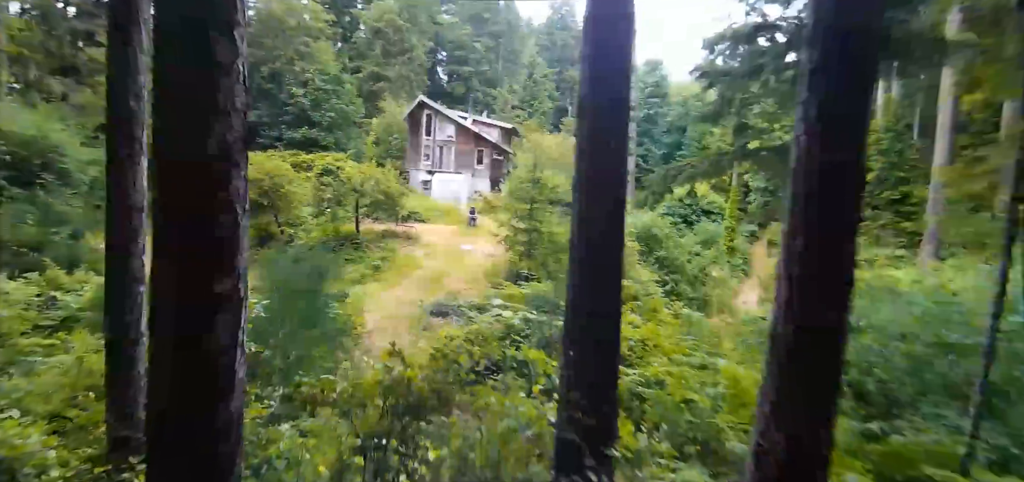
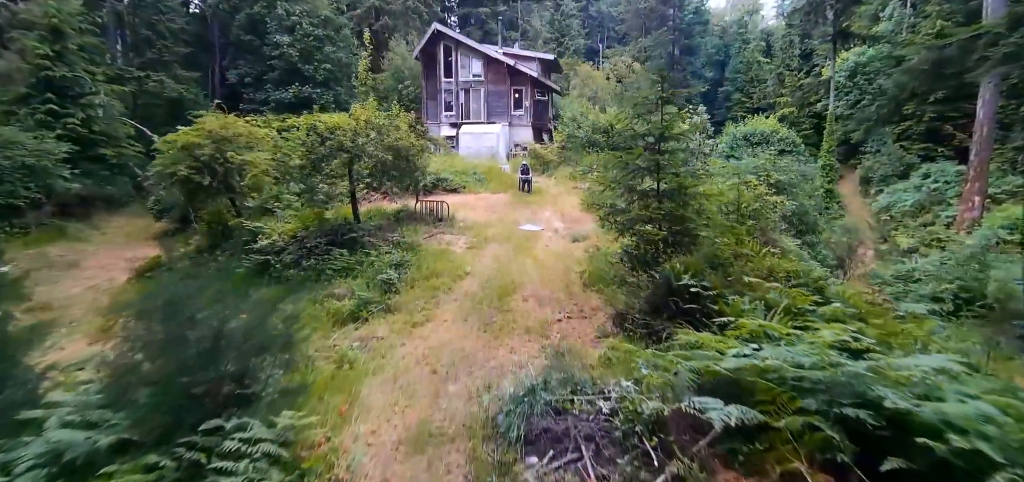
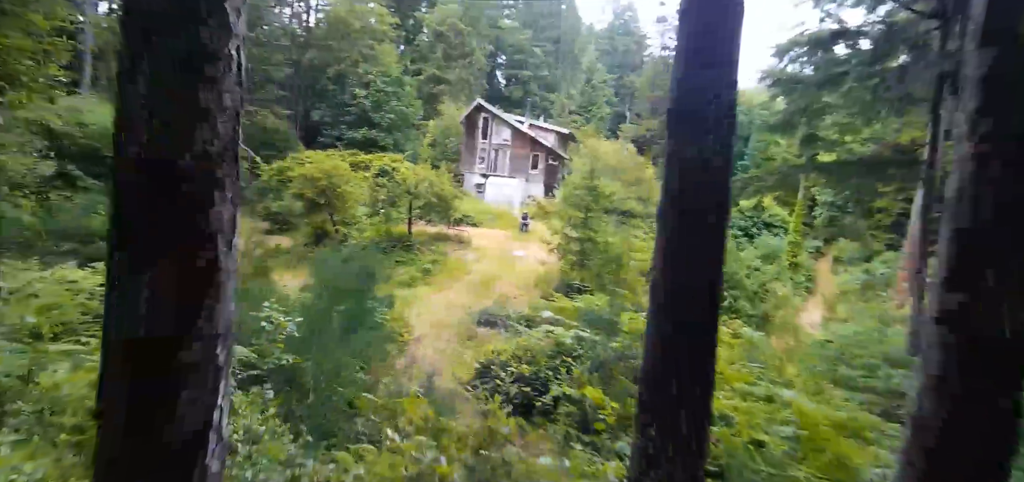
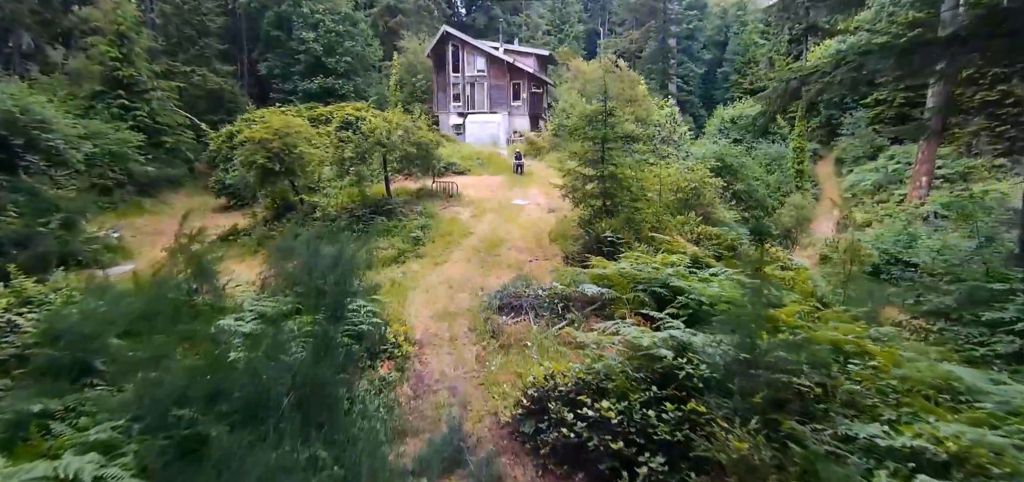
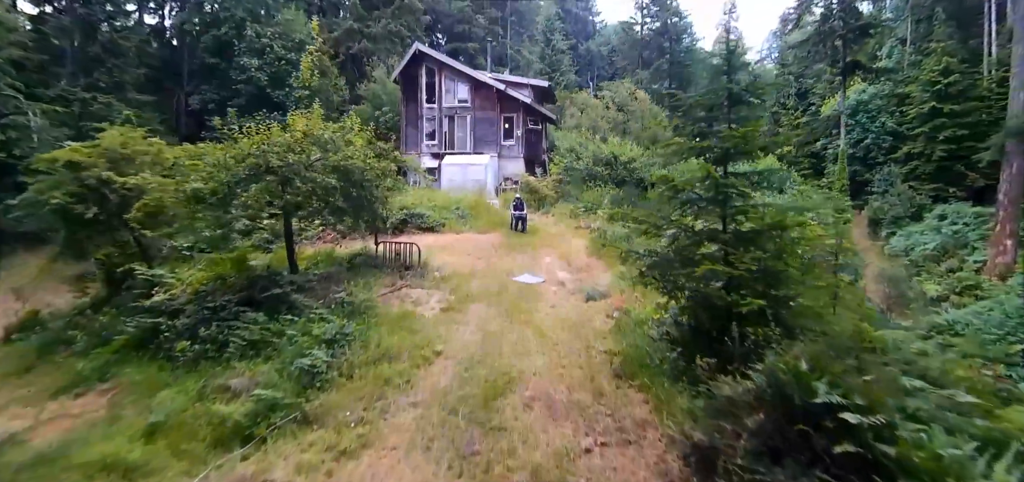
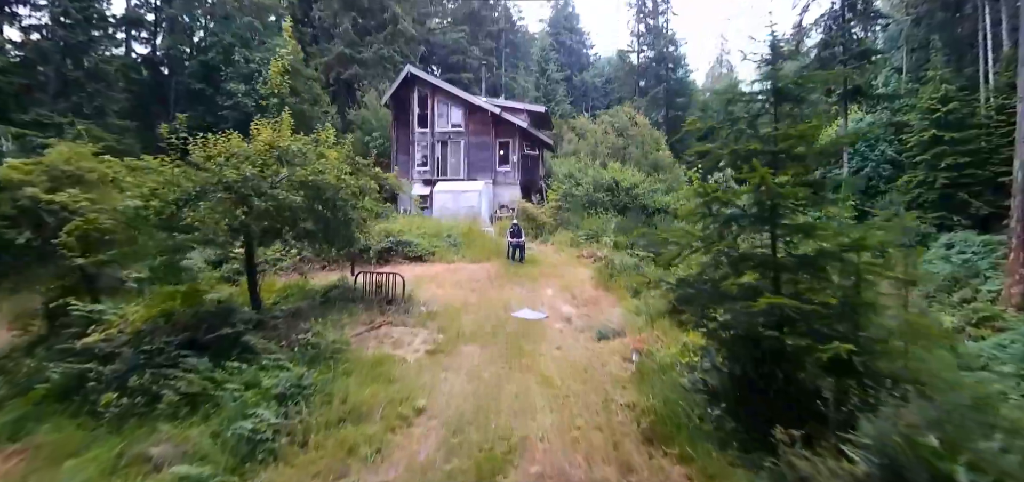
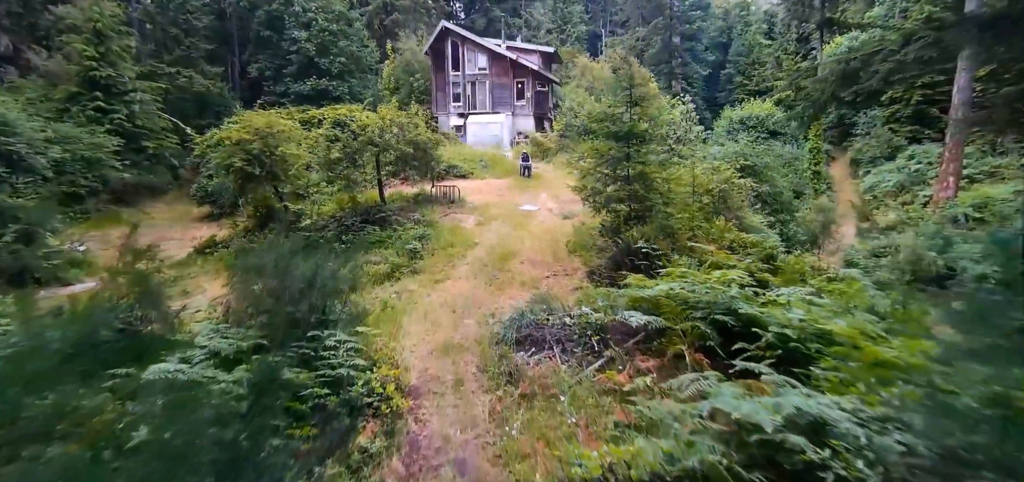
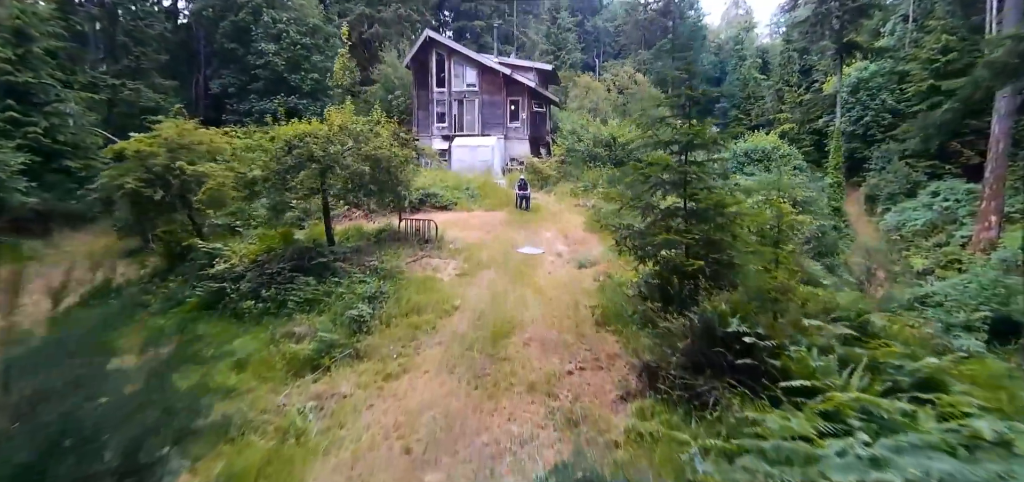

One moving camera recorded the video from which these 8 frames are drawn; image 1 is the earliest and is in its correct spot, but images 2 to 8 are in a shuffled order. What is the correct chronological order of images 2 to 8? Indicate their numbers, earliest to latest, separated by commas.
3, 4, 7, 2, 8, 5, 6
